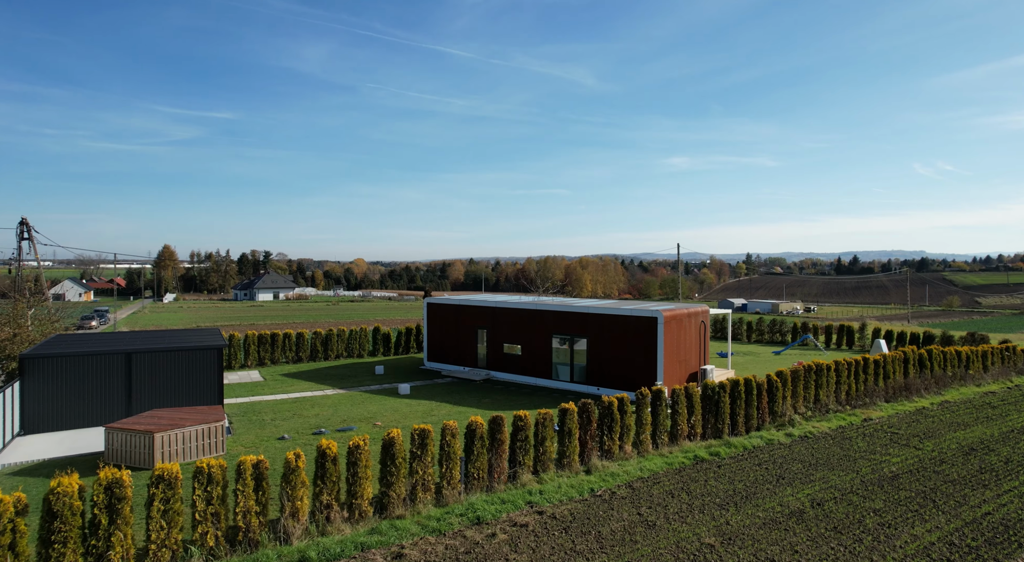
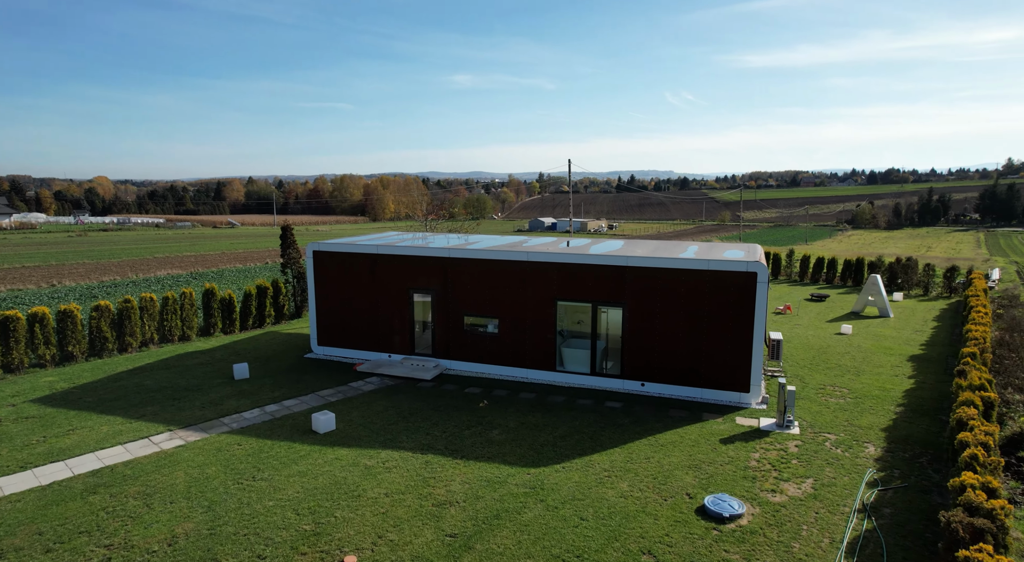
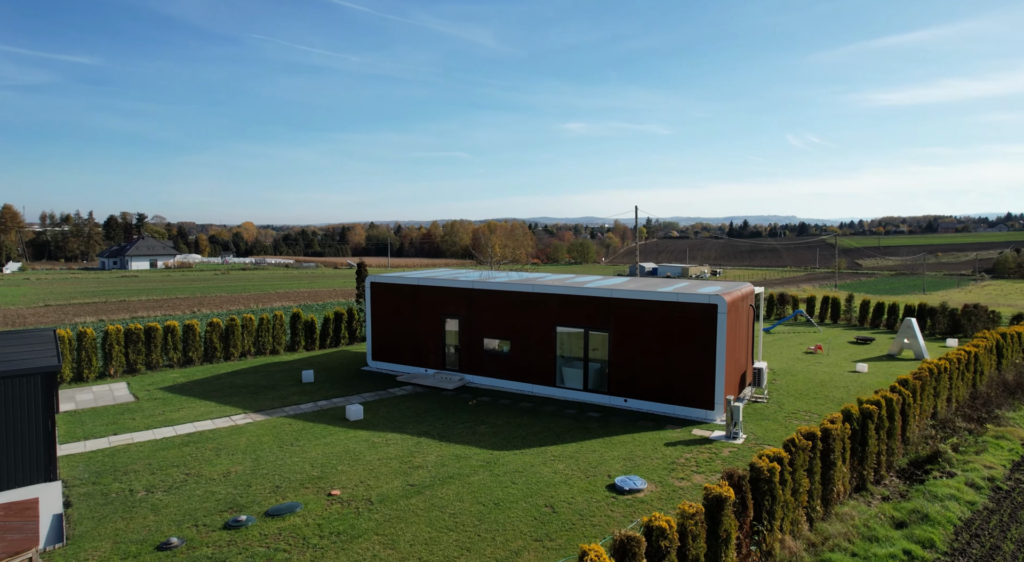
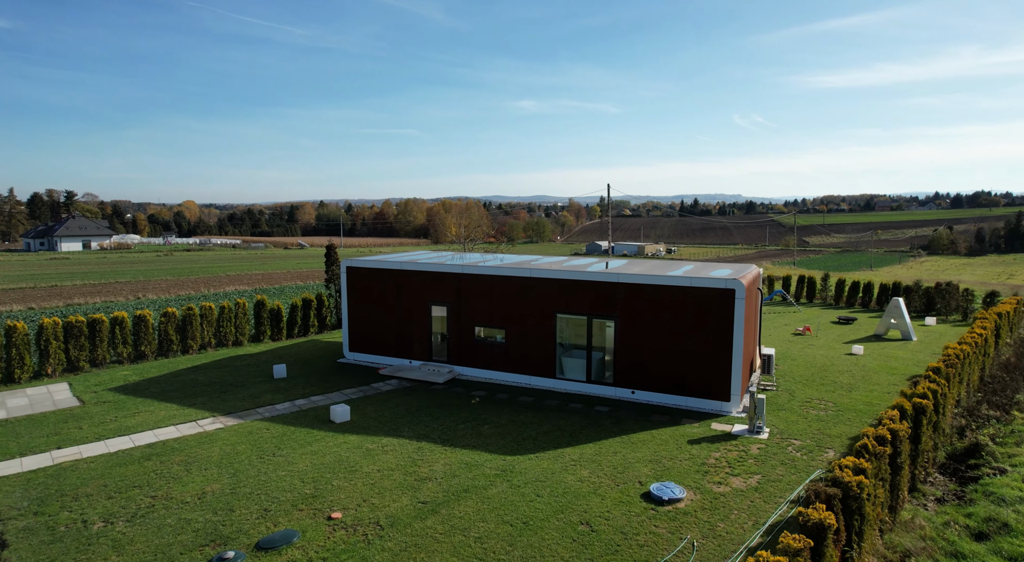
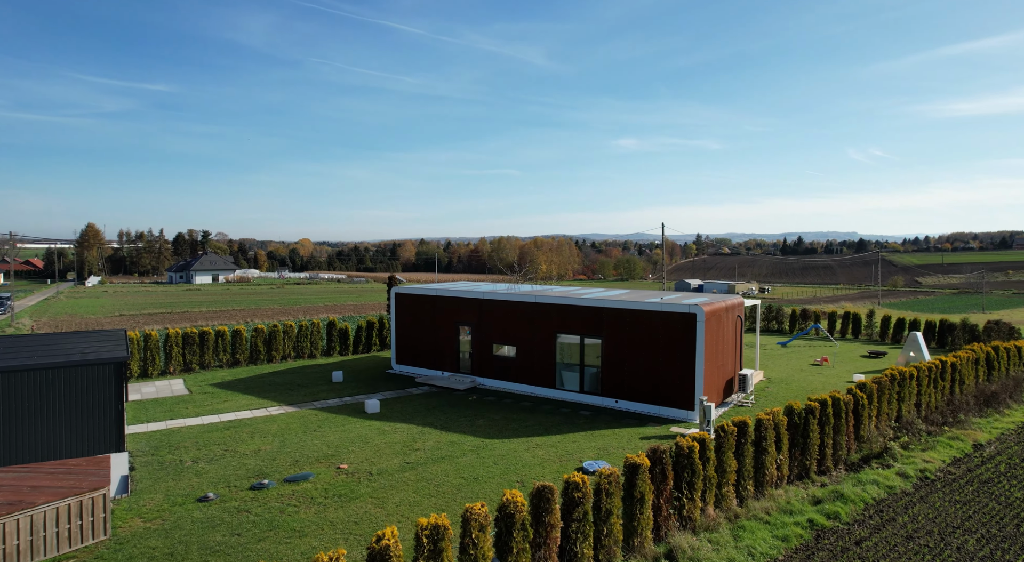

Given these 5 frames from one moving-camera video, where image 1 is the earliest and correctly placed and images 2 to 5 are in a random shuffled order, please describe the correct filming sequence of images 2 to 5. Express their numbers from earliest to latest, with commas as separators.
5, 3, 4, 2
